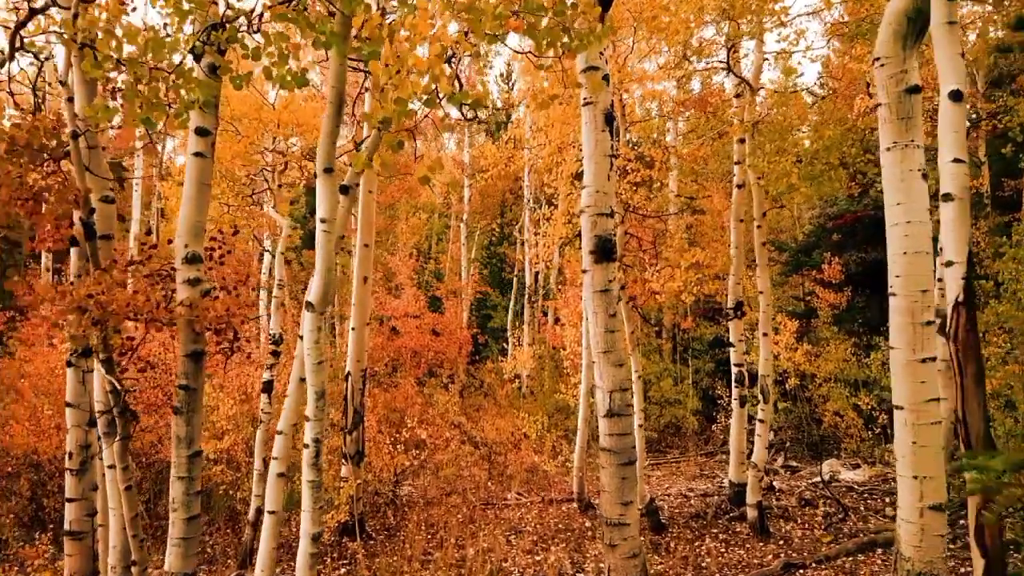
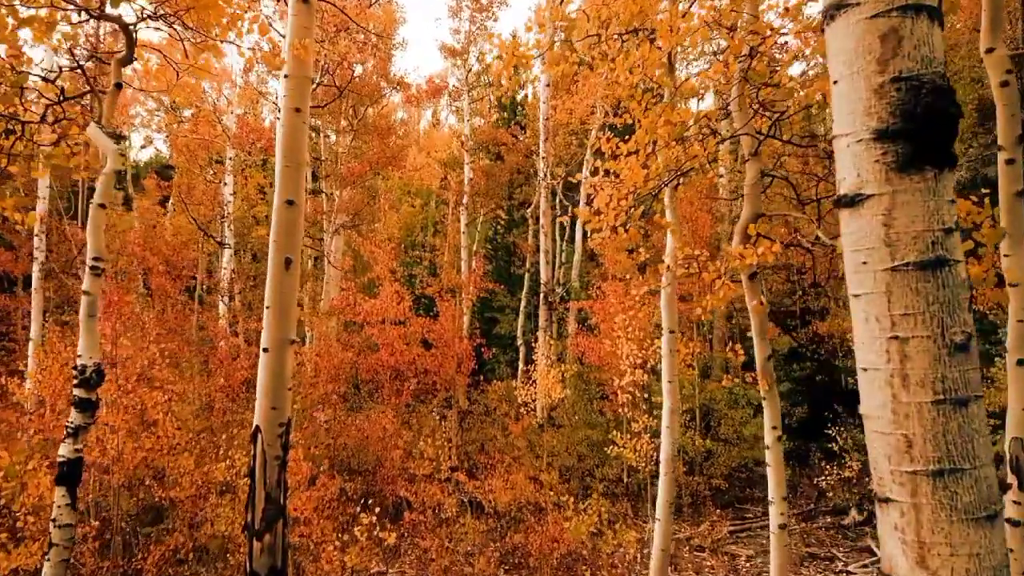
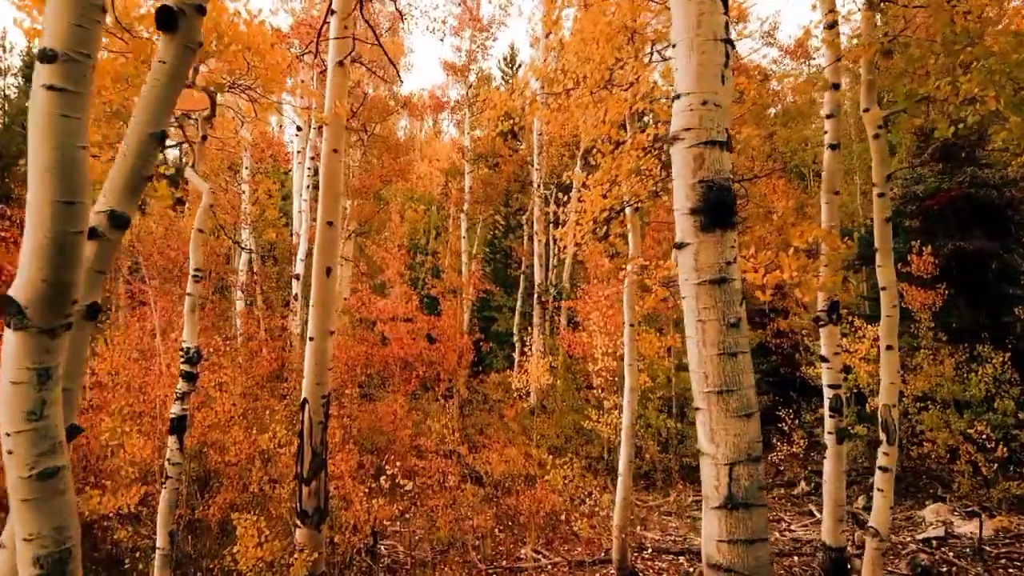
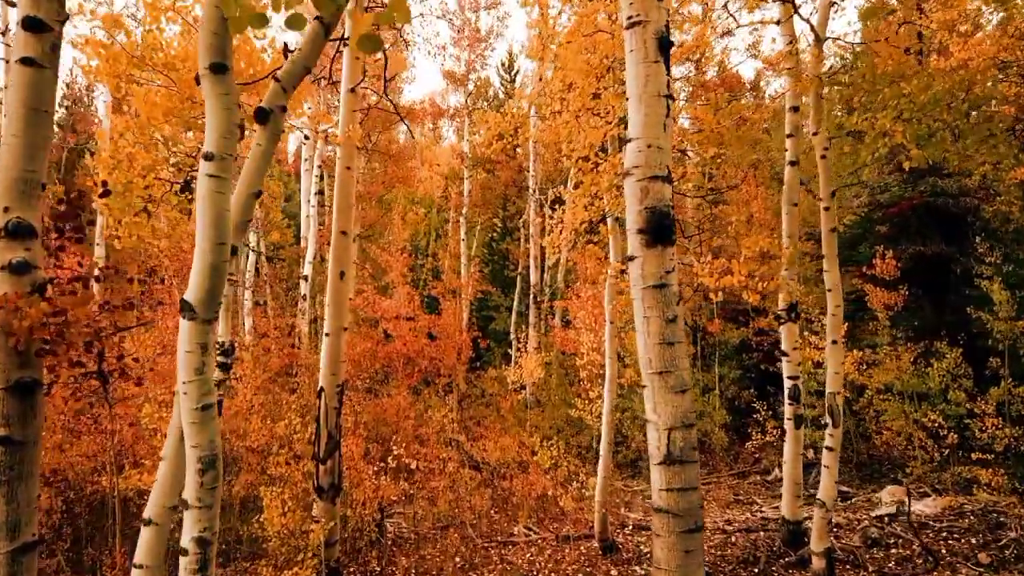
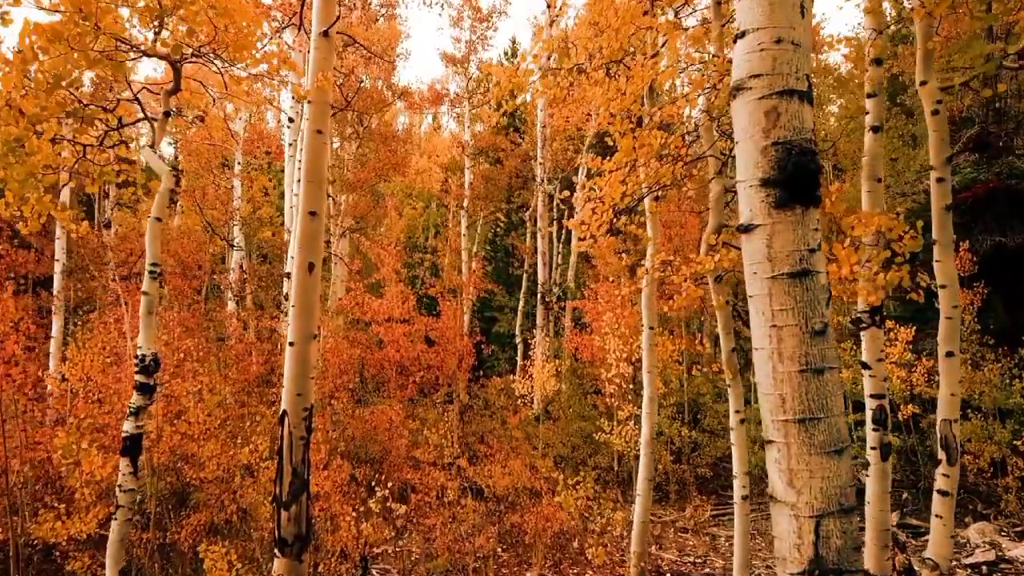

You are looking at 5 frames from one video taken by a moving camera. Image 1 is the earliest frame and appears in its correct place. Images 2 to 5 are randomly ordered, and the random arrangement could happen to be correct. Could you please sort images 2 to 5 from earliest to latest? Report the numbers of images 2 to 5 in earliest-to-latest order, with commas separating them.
4, 3, 5, 2
